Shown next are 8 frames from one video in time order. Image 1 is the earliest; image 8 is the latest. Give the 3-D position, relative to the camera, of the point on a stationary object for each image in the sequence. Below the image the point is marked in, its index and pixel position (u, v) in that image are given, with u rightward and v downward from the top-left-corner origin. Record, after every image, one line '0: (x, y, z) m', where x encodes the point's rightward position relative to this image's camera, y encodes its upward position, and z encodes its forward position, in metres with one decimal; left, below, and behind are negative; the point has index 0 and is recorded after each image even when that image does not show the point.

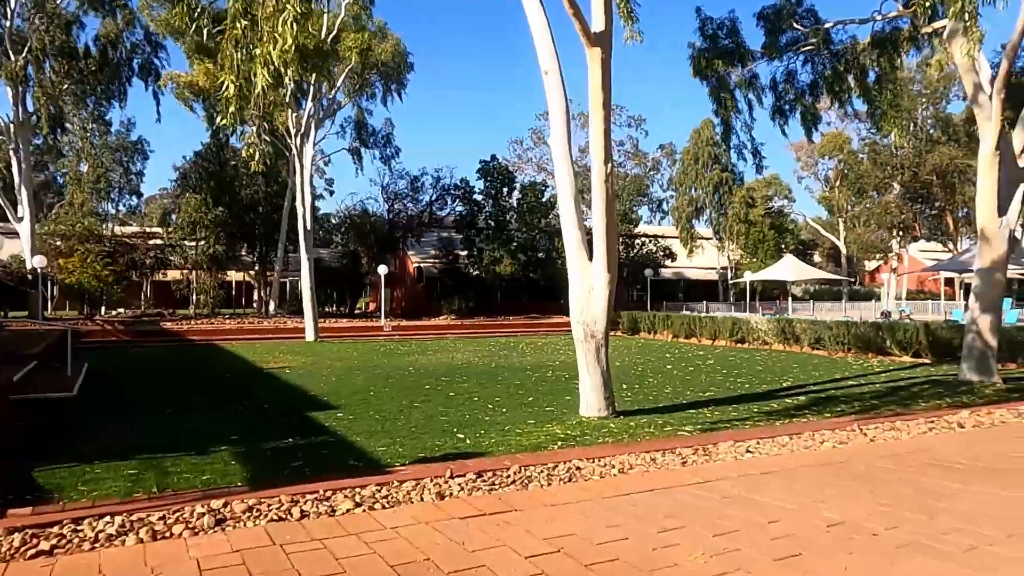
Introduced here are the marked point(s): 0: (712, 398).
0: (+3.1, -1.7, +11.8) m
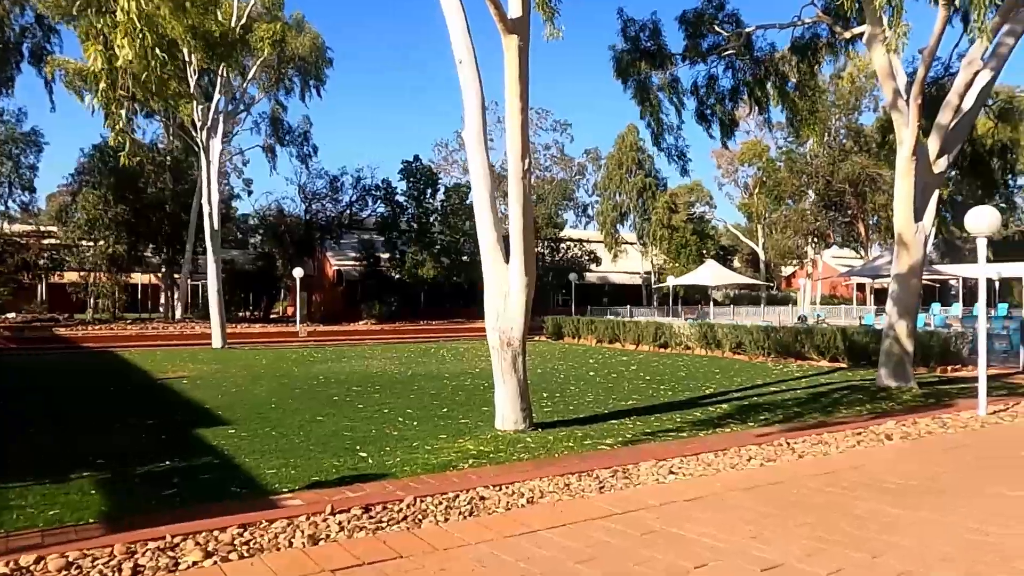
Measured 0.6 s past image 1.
0: (+1.8, -1.8, +11.4) m
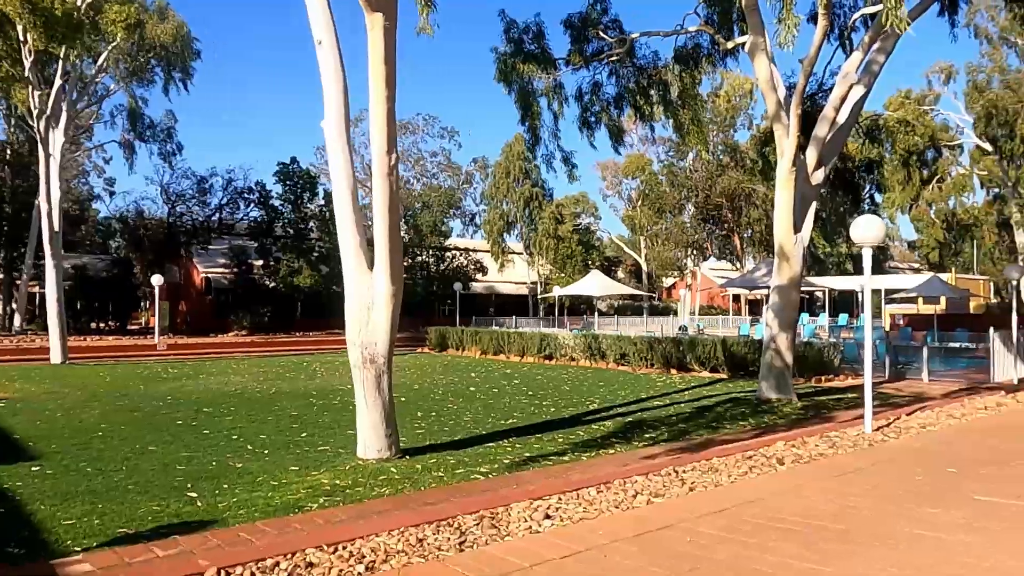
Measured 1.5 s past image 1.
0: (0.0, -1.9, +10.6) m
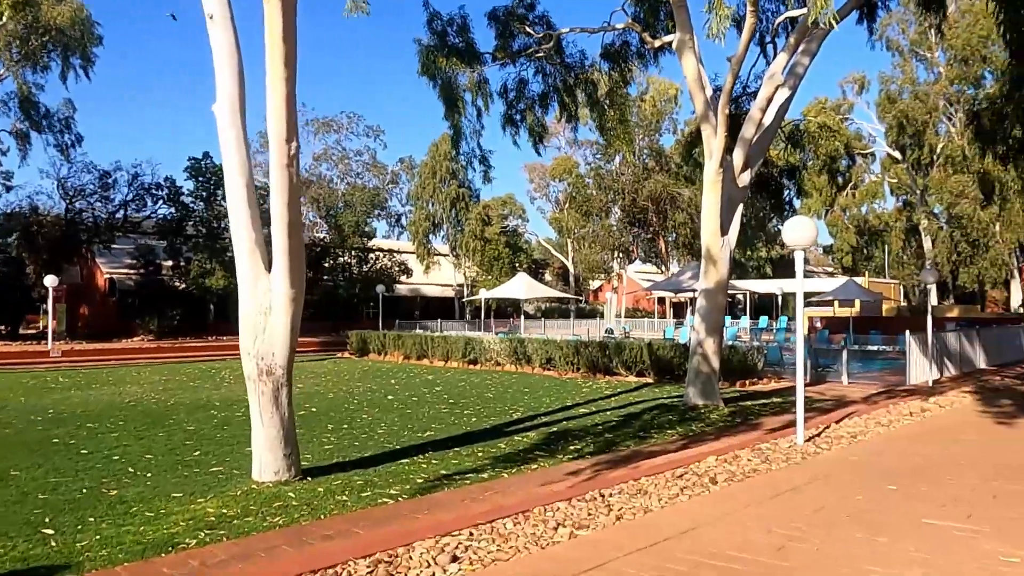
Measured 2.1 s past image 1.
0: (-1.1, -2.0, +9.9) m
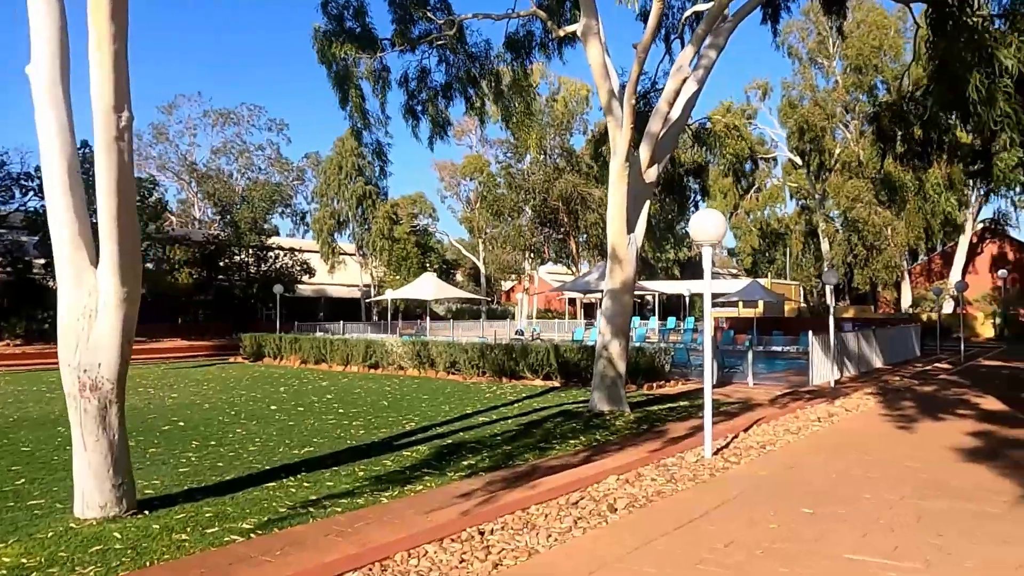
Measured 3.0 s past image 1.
0: (-2.4, -2.0, +8.8) m
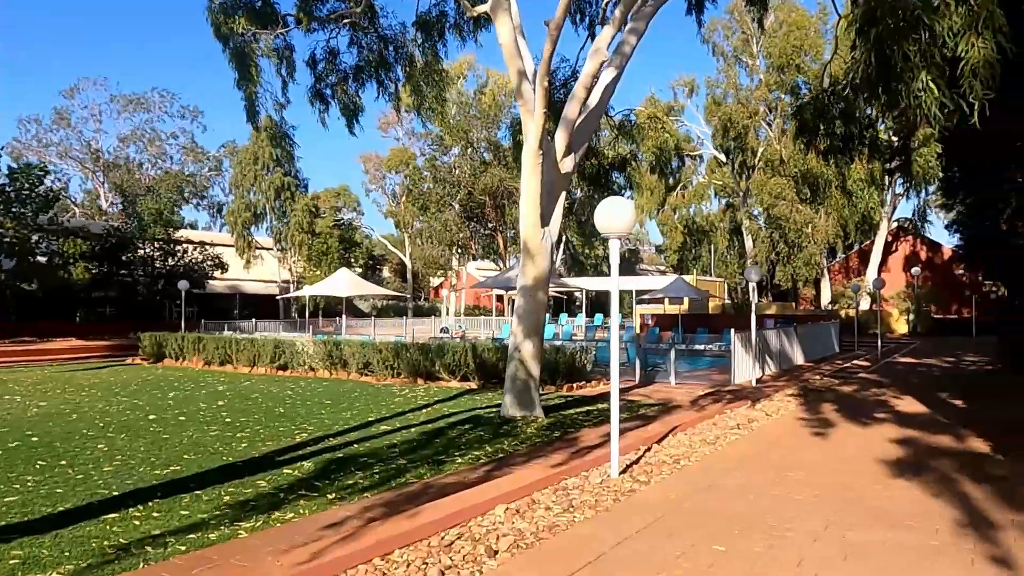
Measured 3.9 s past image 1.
0: (-3.5, -1.9, +7.7) m
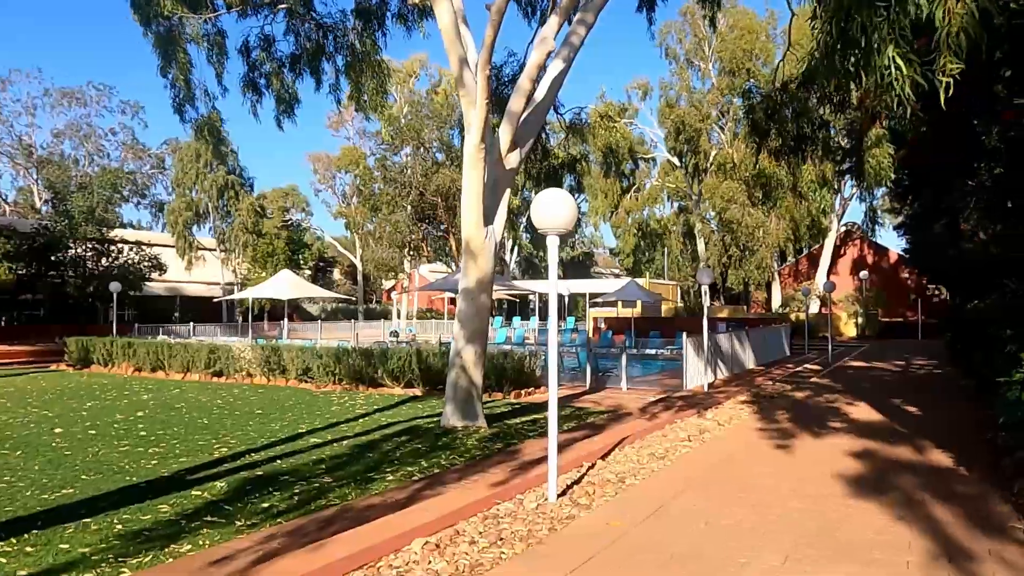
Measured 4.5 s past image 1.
0: (-4.1, -1.9, +6.8) m
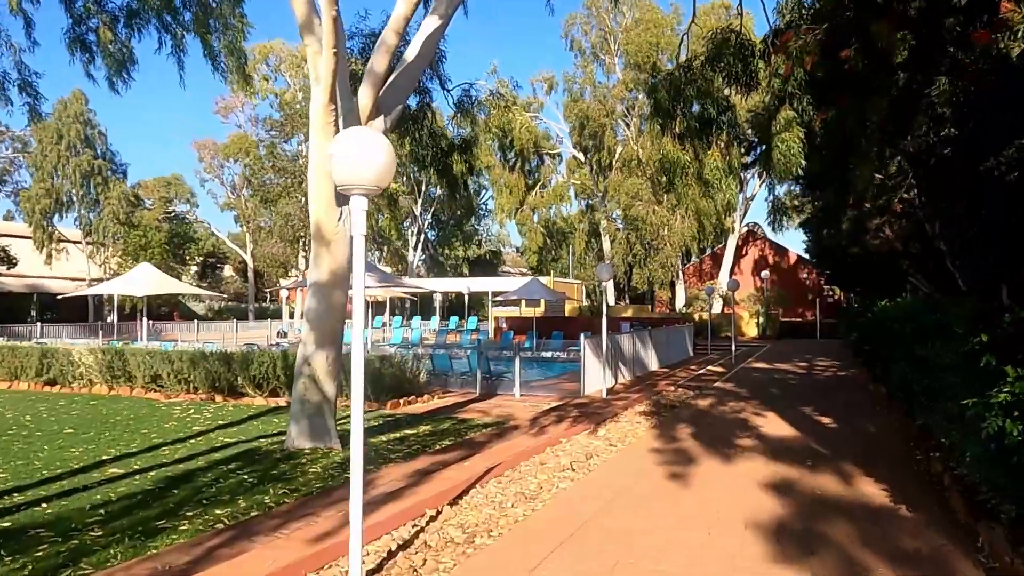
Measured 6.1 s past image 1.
0: (-5.3, -1.8, +4.6) m
